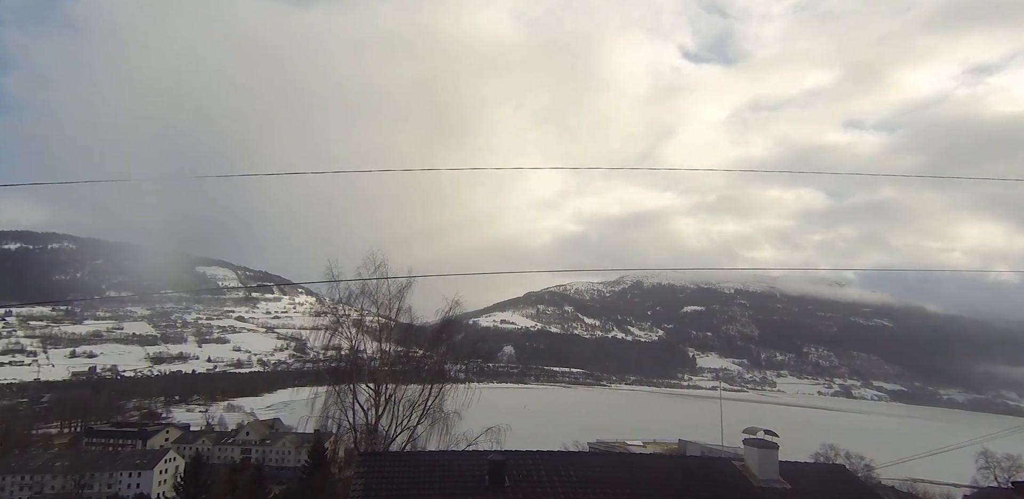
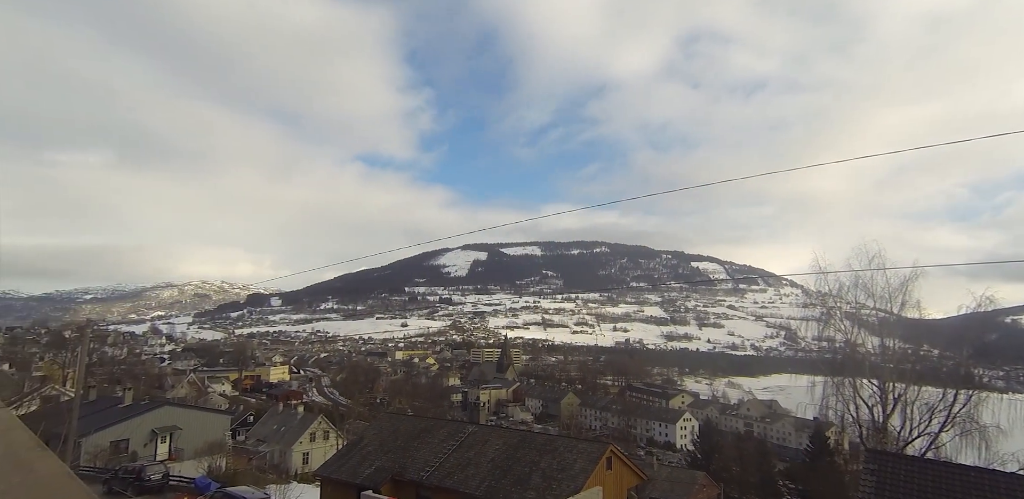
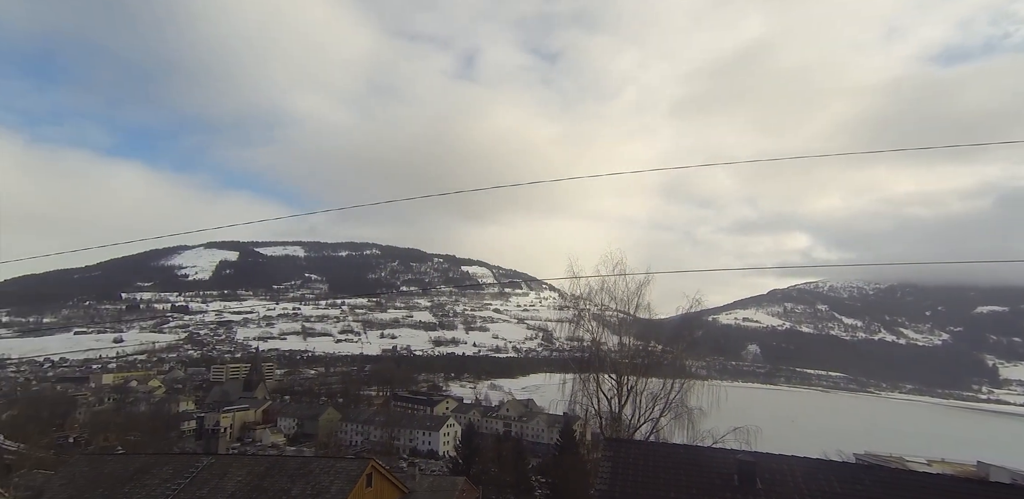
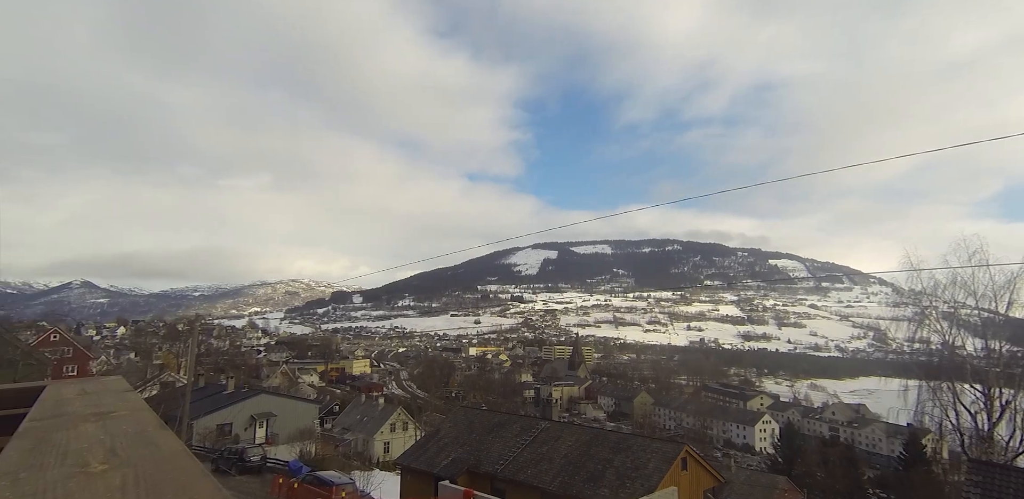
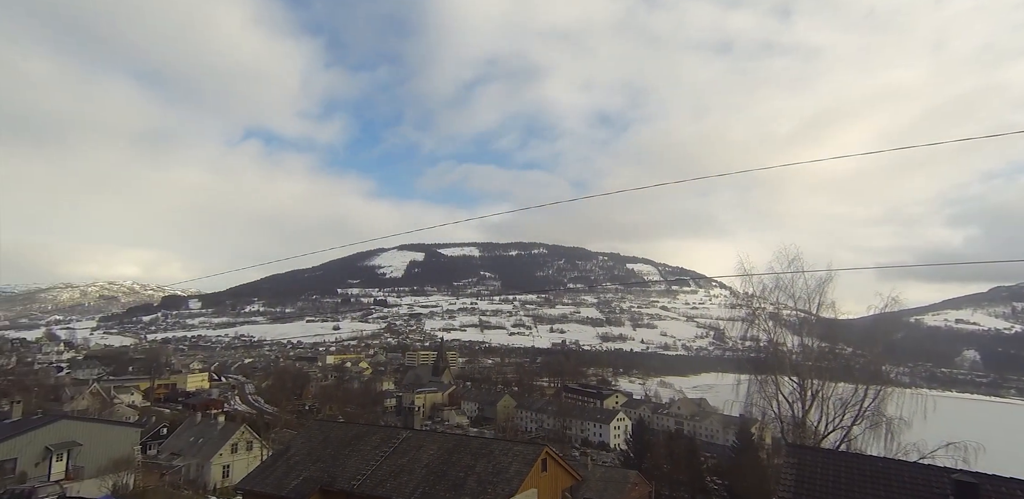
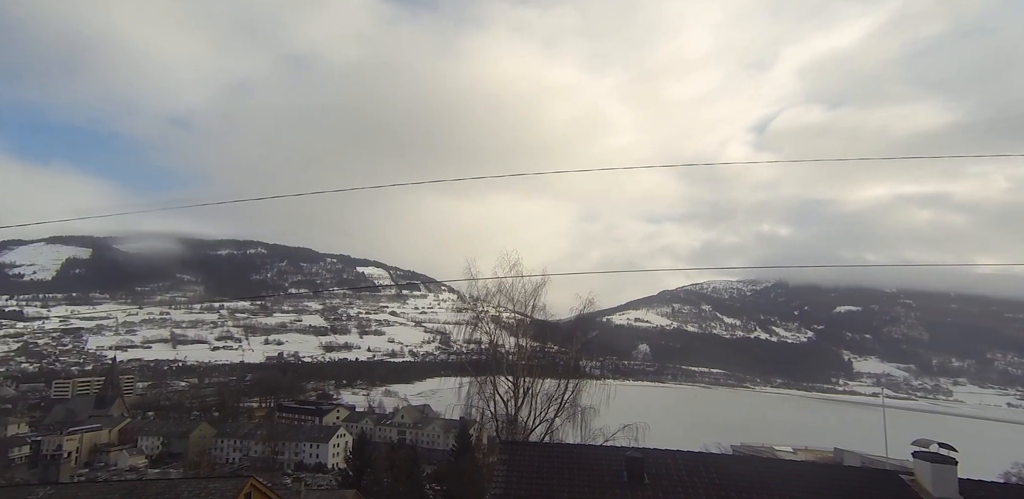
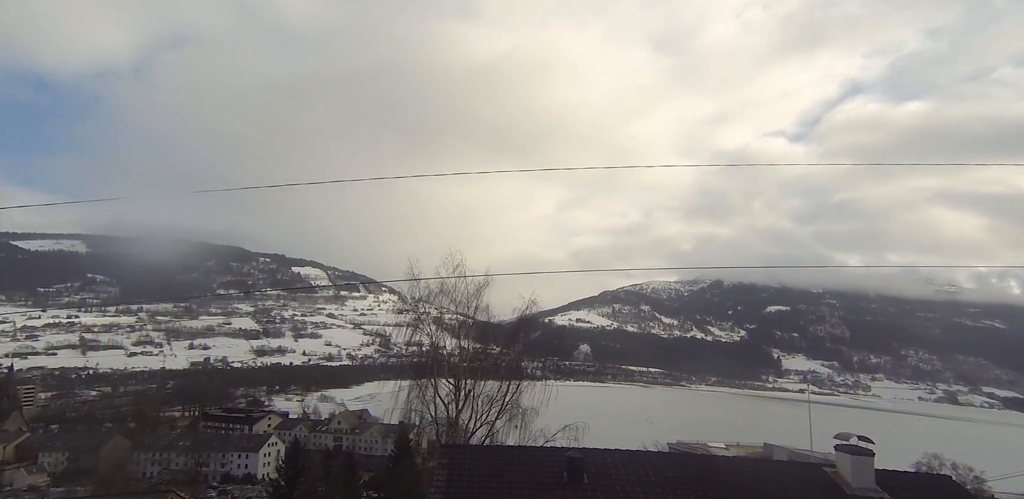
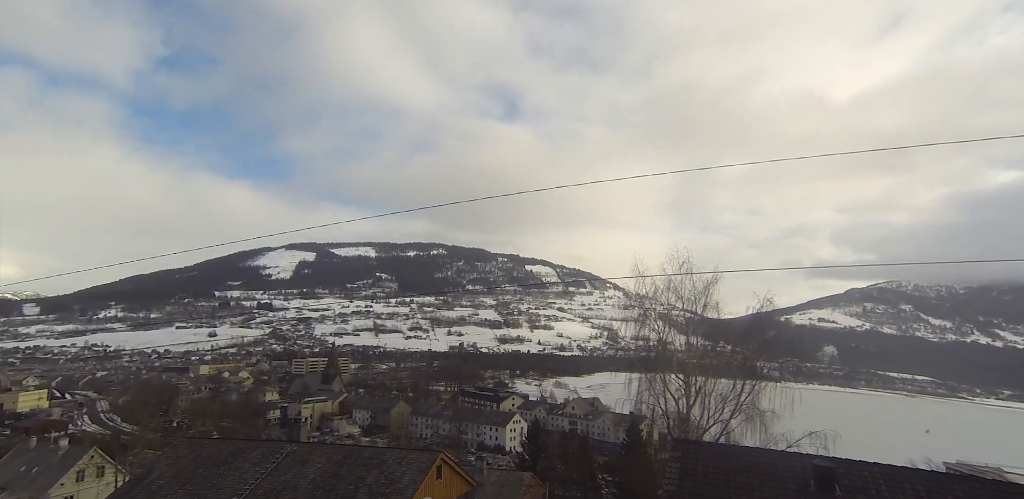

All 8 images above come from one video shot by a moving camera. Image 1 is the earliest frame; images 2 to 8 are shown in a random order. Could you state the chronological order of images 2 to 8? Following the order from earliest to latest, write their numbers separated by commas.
7, 6, 3, 8, 5, 2, 4
